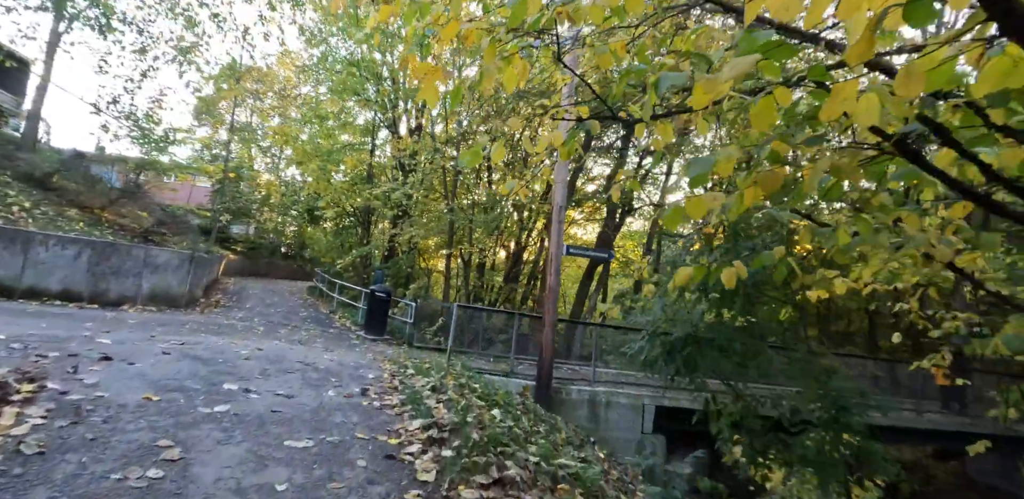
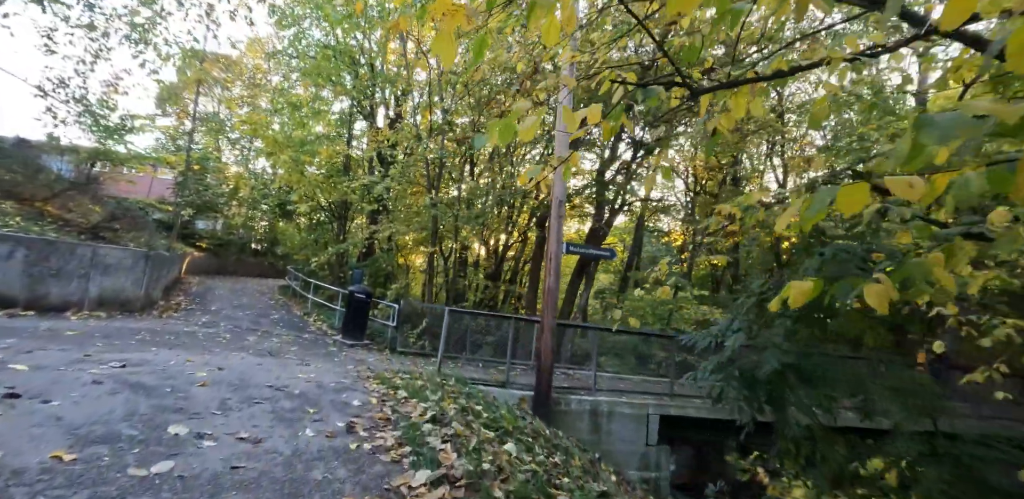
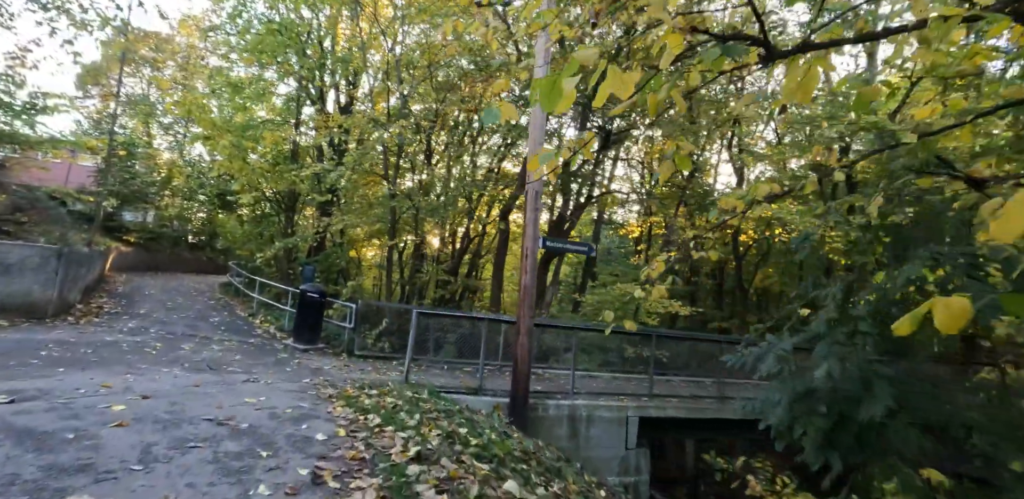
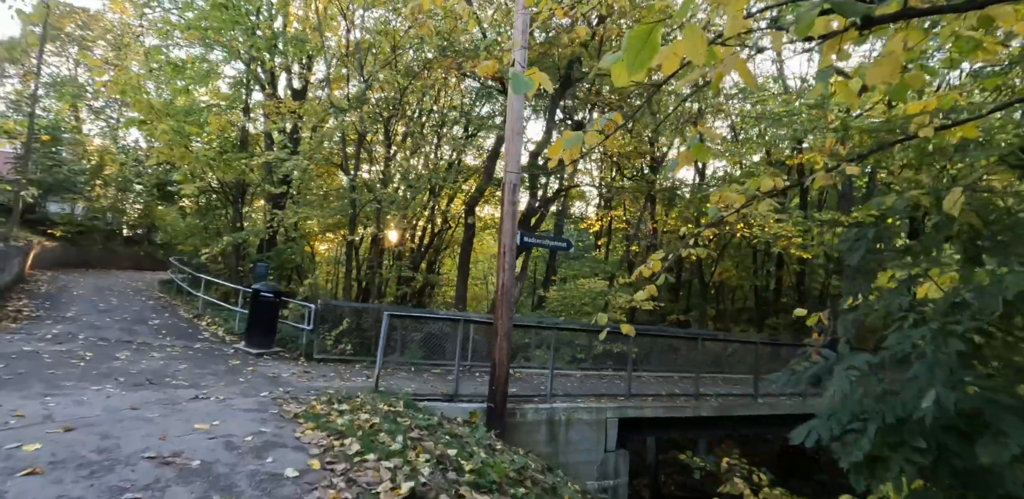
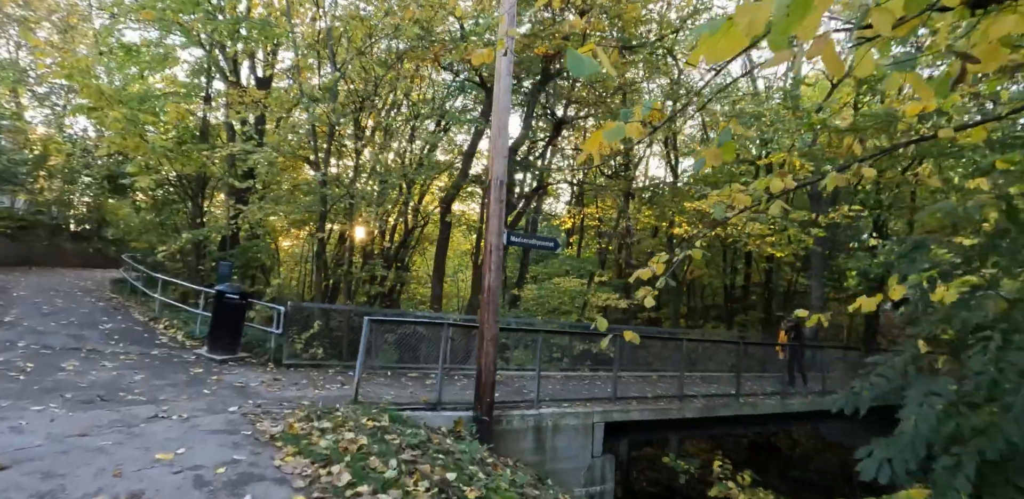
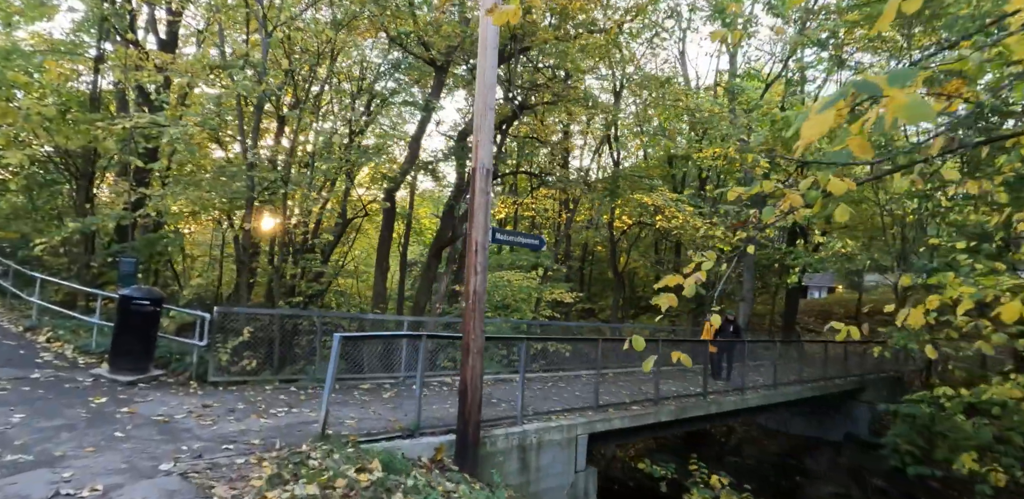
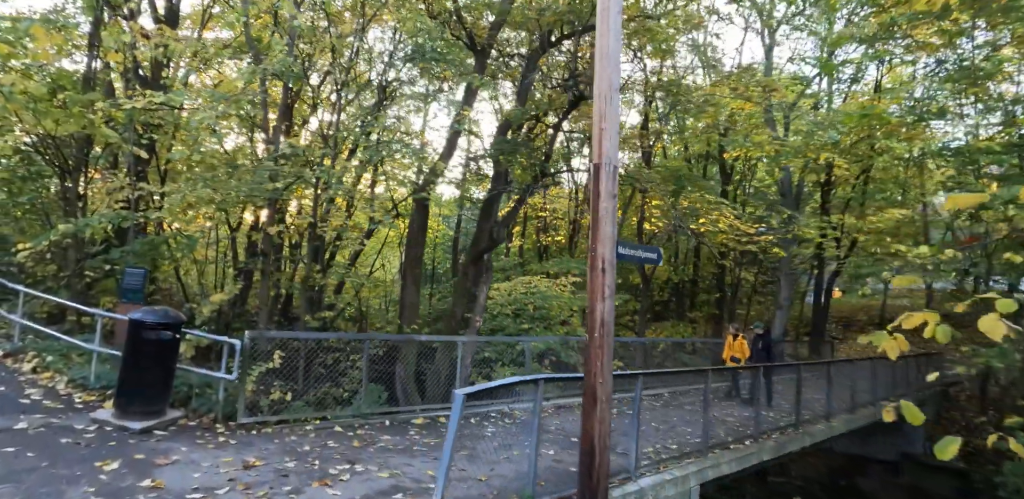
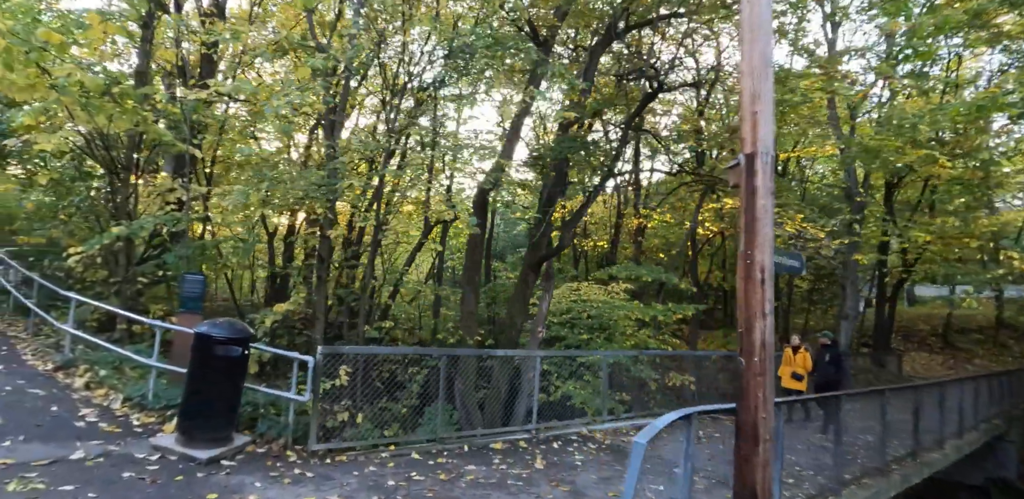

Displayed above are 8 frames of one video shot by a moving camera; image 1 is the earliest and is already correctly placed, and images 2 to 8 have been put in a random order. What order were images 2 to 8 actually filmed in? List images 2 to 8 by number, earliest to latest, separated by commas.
2, 3, 4, 5, 6, 7, 8
